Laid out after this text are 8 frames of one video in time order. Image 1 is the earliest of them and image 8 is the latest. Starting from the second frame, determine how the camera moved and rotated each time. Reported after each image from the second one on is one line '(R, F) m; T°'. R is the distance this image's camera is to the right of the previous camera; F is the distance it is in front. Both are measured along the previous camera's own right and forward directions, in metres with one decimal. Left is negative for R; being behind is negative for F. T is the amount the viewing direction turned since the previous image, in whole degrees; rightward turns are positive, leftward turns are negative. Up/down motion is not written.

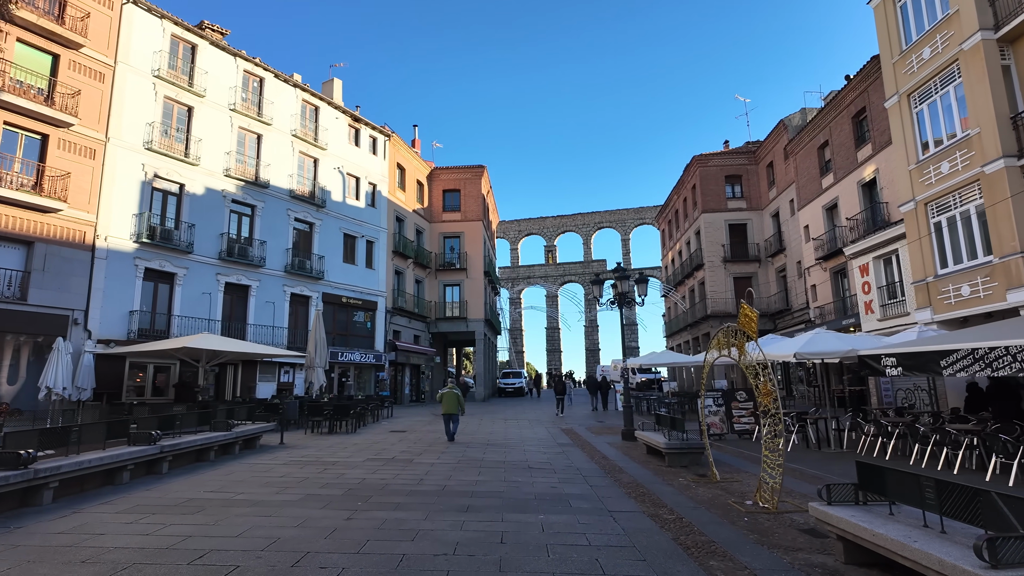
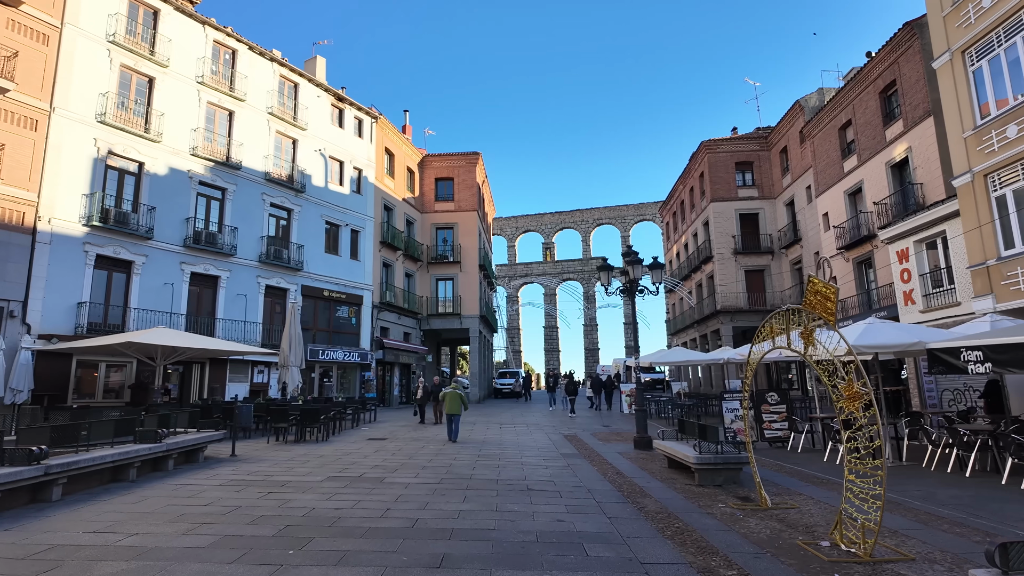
(0.0, +2.0) m; 0°
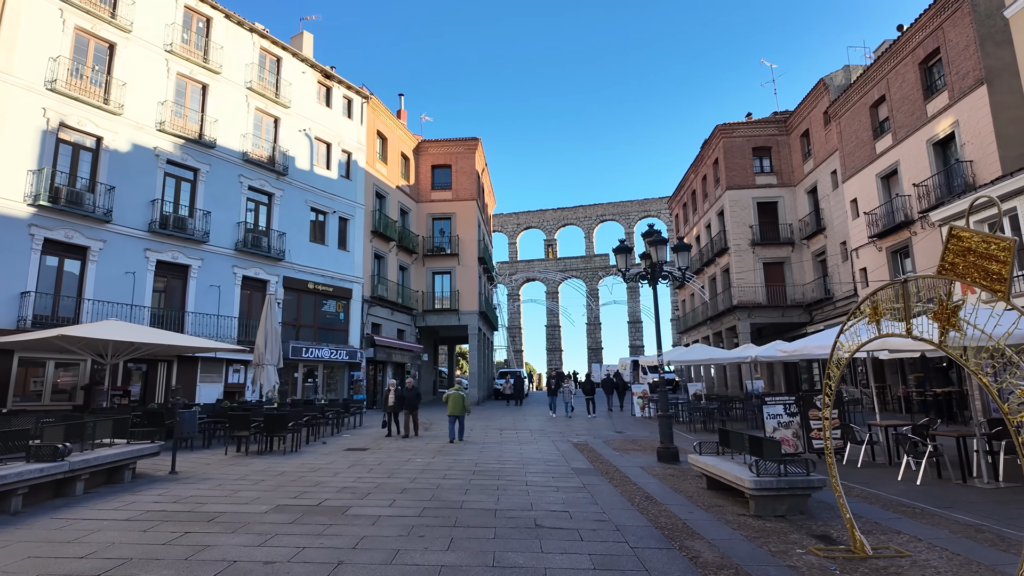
(0.0, +1.9) m; 0°
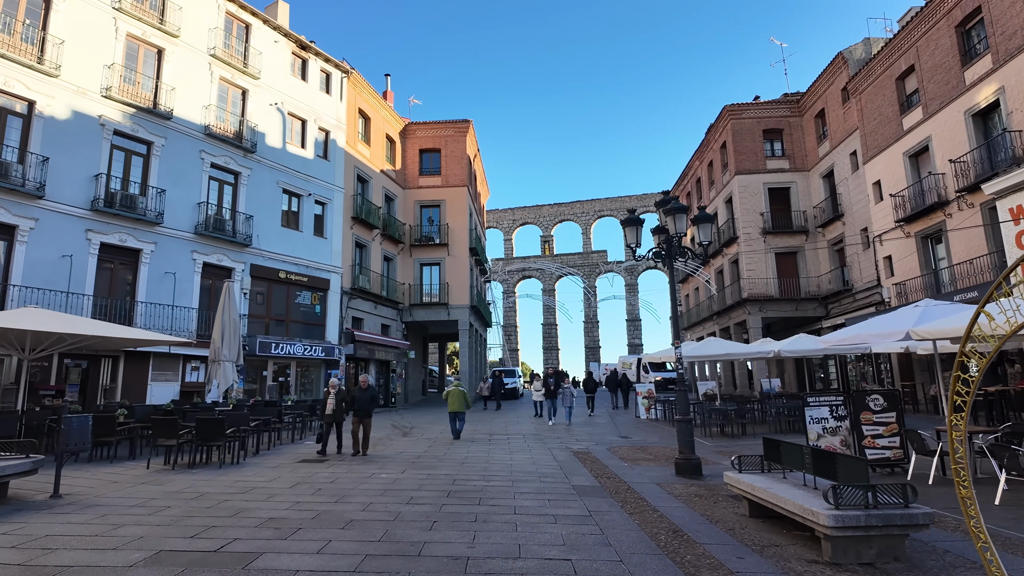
(+0.1, +1.9) m; 0°
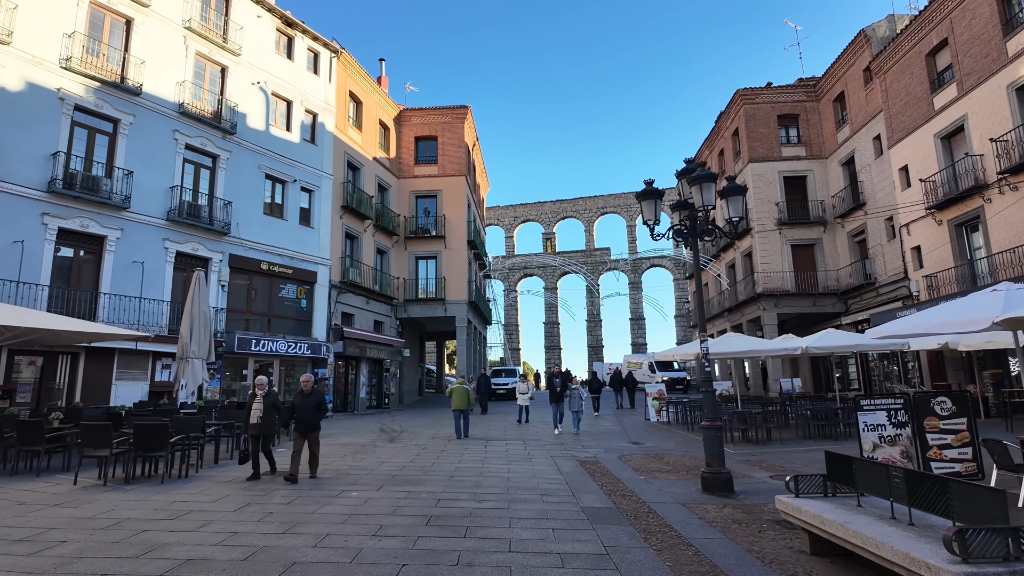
(+0.1, +1.4) m; 0°
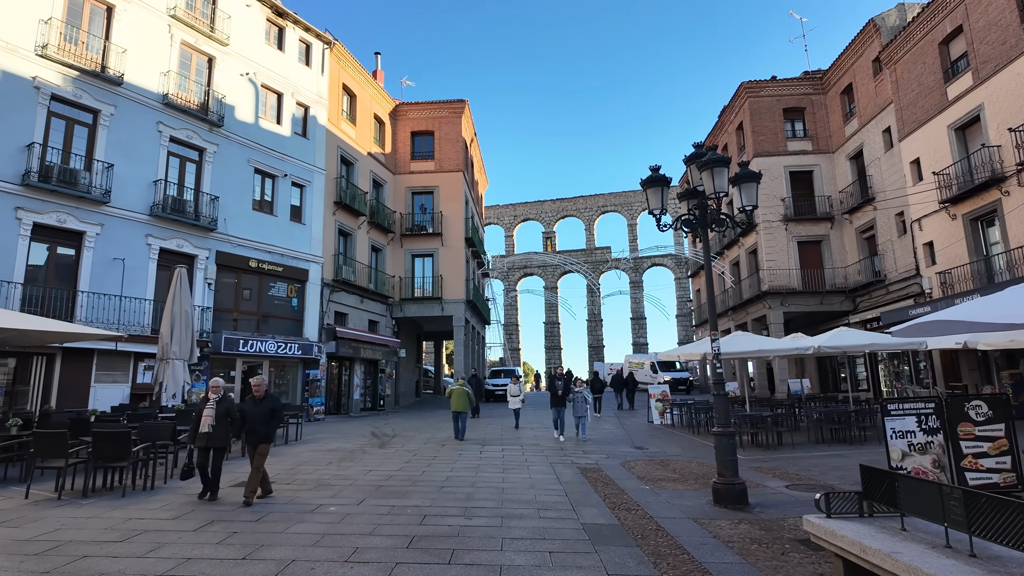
(+0.1, +0.6) m; 0°
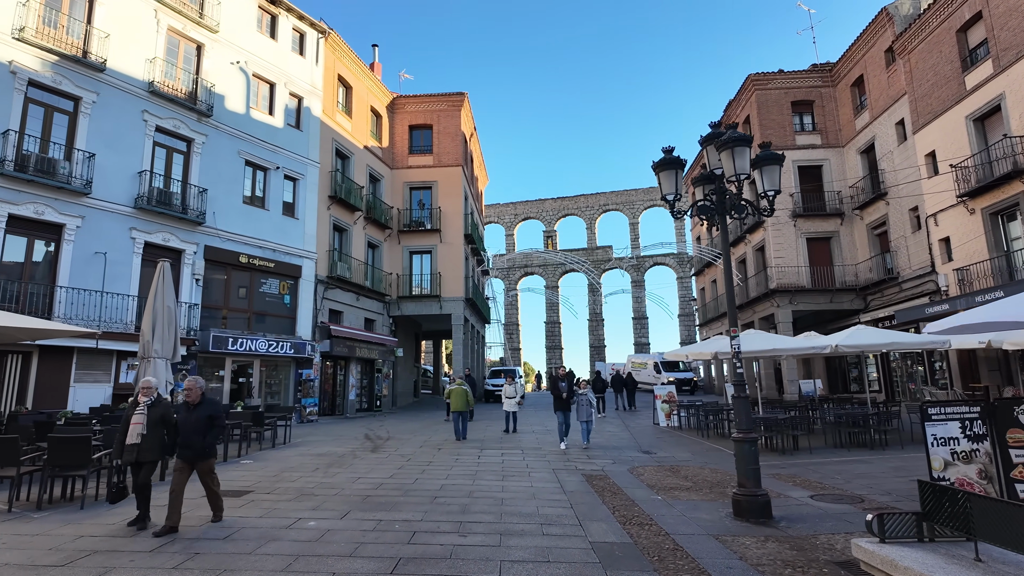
(0.0, +0.7) m; 0°
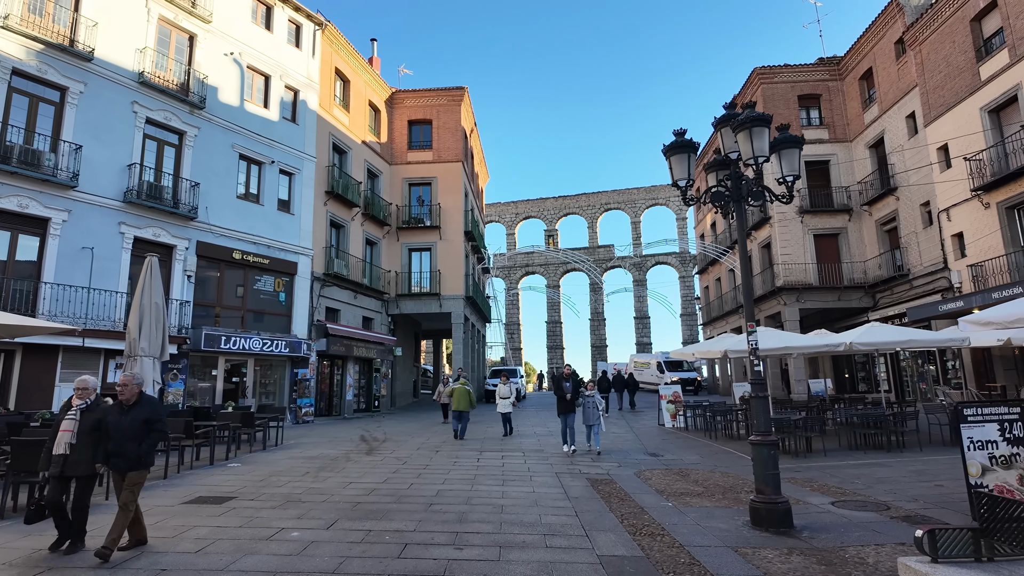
(0.0, +0.5) m; 0°
